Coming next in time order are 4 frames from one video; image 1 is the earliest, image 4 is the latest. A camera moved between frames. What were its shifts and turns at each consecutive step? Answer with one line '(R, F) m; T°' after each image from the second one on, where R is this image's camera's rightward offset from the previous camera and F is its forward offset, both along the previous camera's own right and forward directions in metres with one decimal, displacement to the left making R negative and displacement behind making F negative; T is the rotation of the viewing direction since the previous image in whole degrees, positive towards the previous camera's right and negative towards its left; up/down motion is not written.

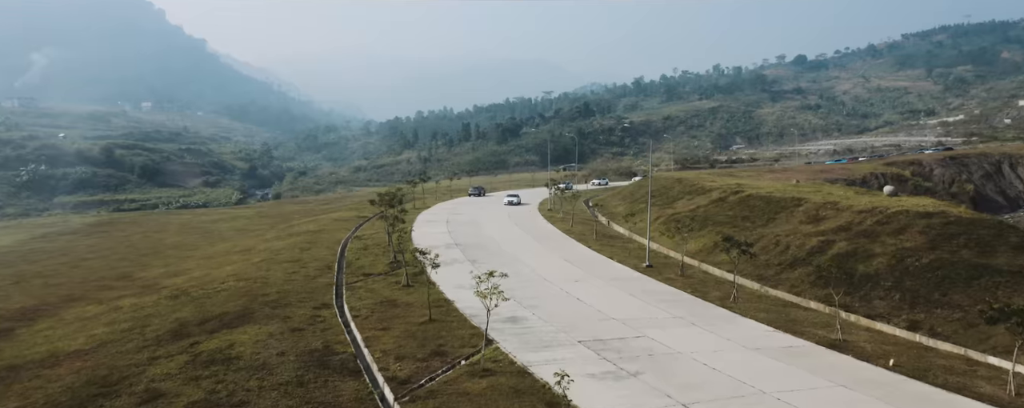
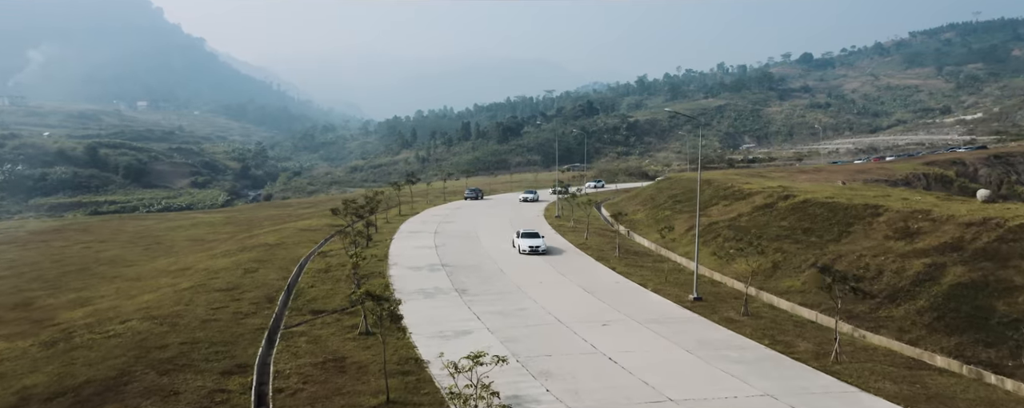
(0.0, +9.3) m; 0°
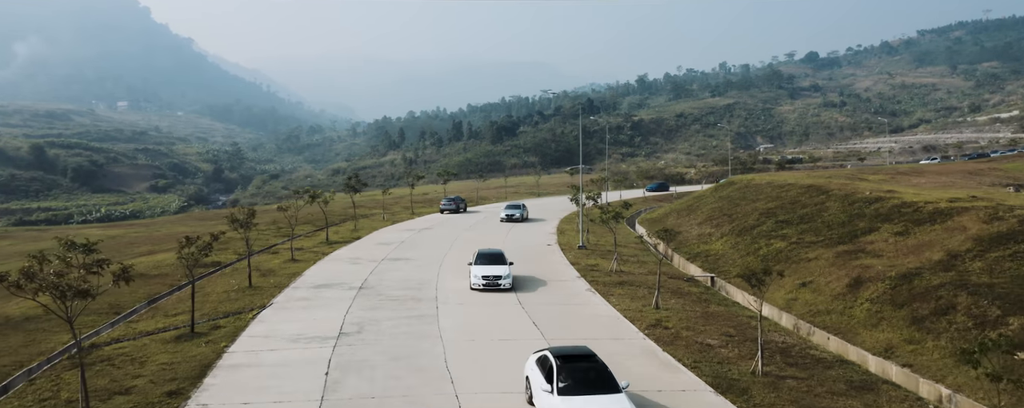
(0.0, +21.0) m; 0°
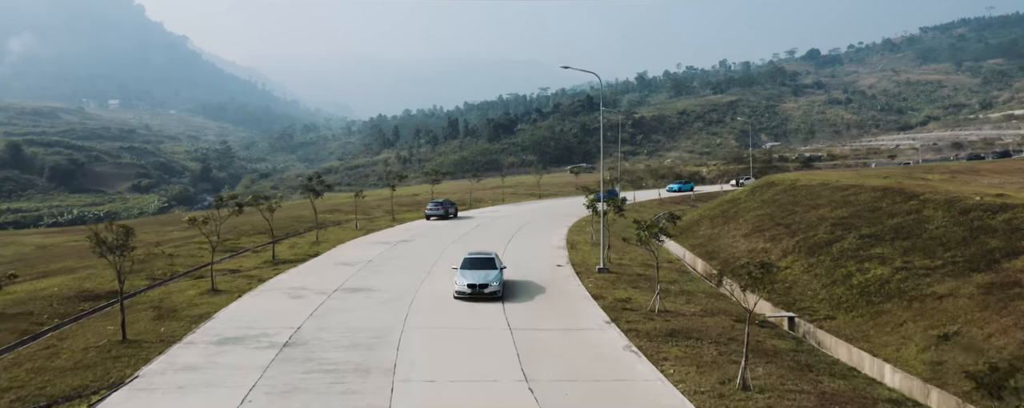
(-0.1, +7.6) m; 0°
